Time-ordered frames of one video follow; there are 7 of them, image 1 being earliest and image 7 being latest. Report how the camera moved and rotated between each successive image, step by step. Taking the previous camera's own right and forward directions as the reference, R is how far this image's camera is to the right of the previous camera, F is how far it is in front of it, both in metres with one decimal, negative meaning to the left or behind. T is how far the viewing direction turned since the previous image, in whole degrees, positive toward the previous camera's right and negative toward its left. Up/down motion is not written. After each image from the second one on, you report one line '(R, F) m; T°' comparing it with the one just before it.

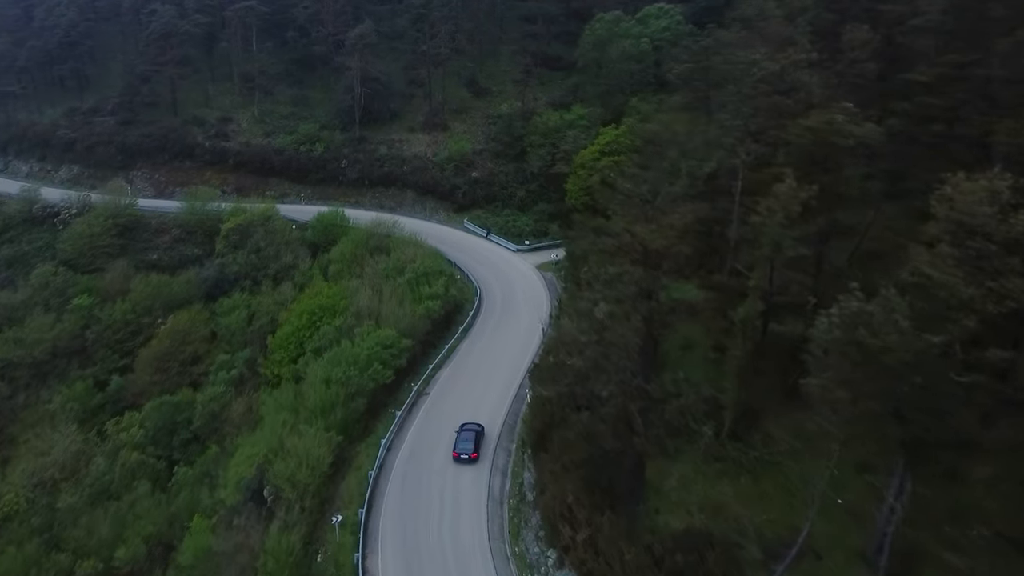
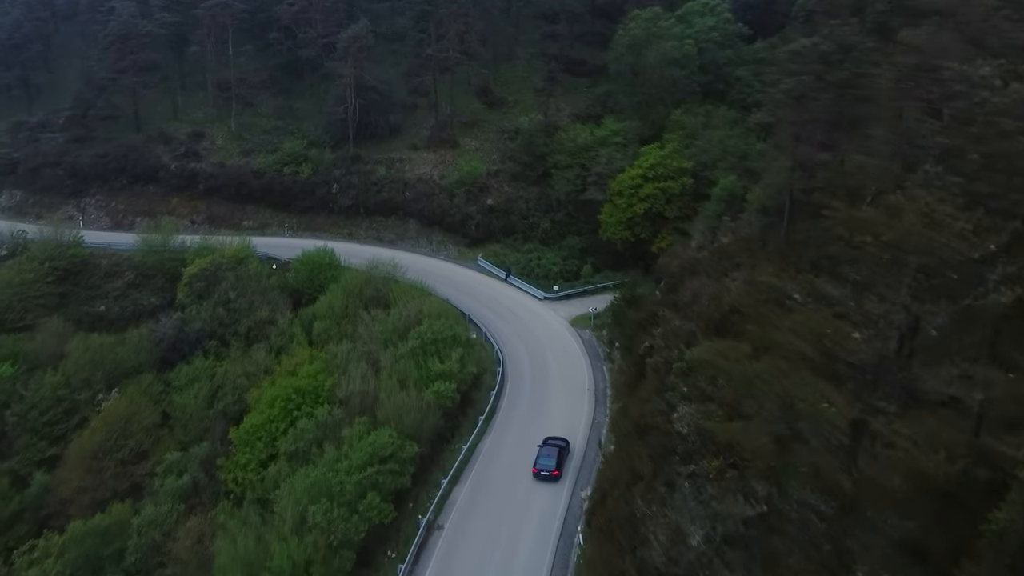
(-1.2, +6.6) m; 0°
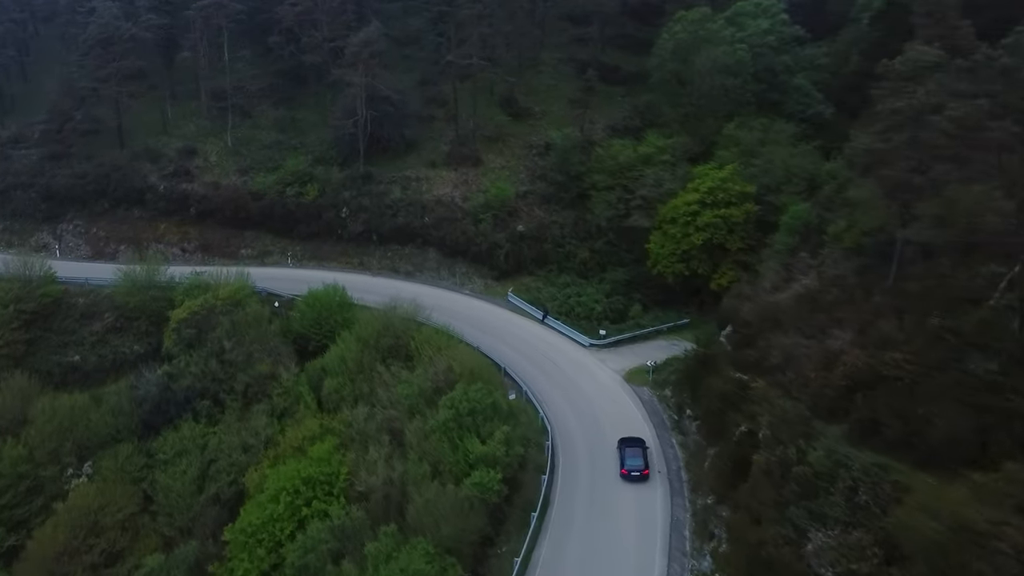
(-1.7, +4.1) m; 0°
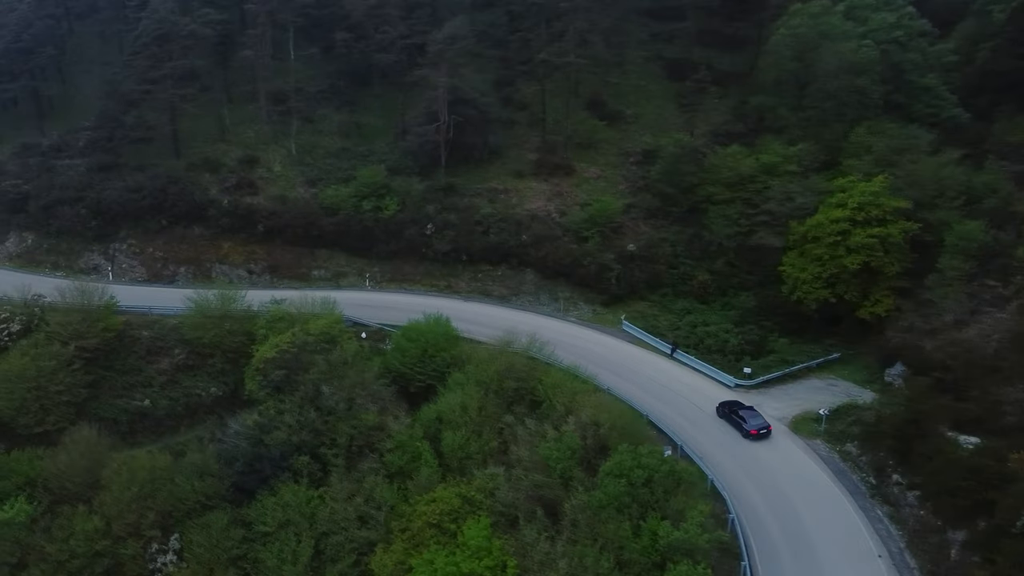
(-4.8, +3.4) m; 0°
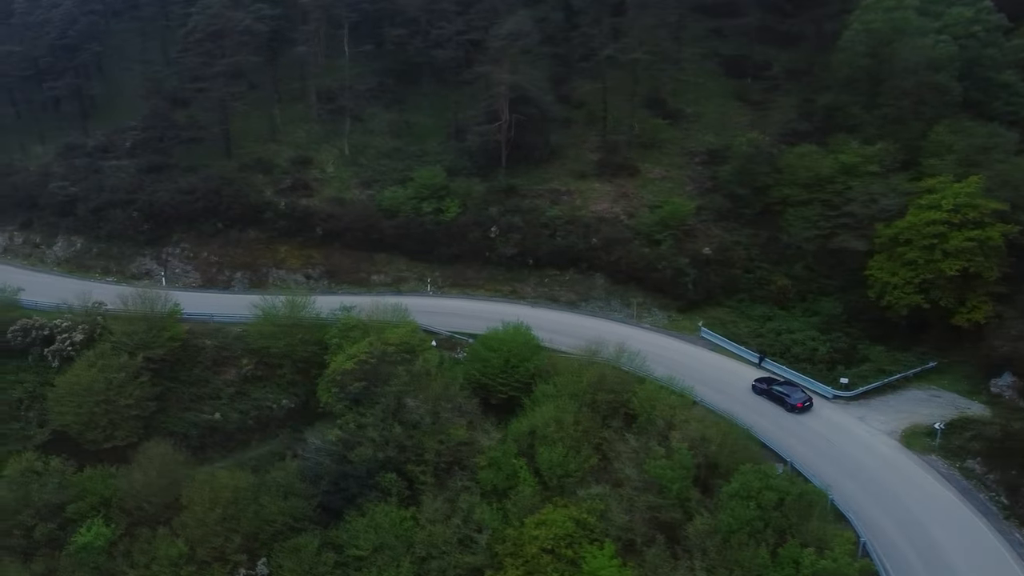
(-3.0, +1.1) m; 0°
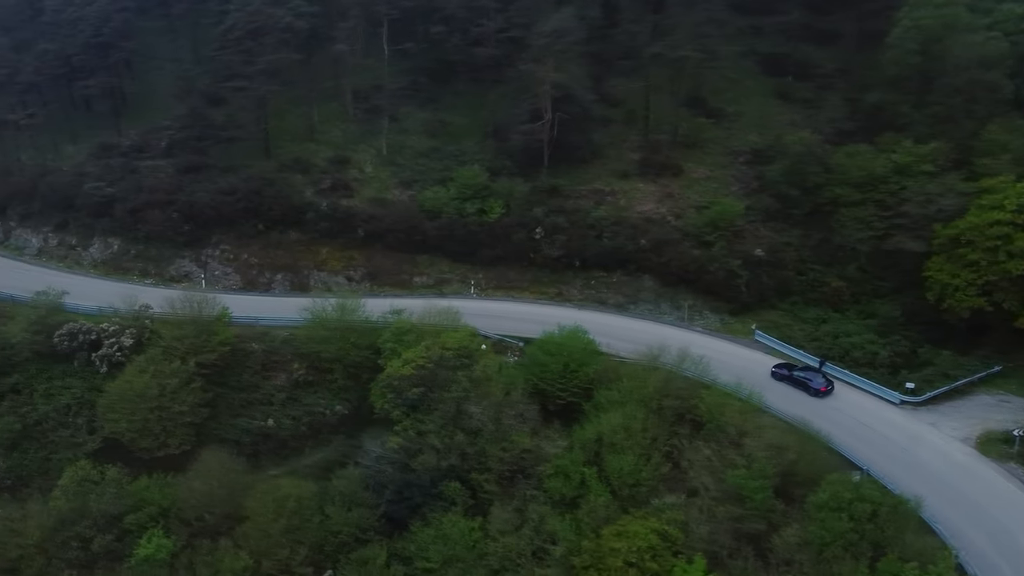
(-2.0, +0.5) m; 0°
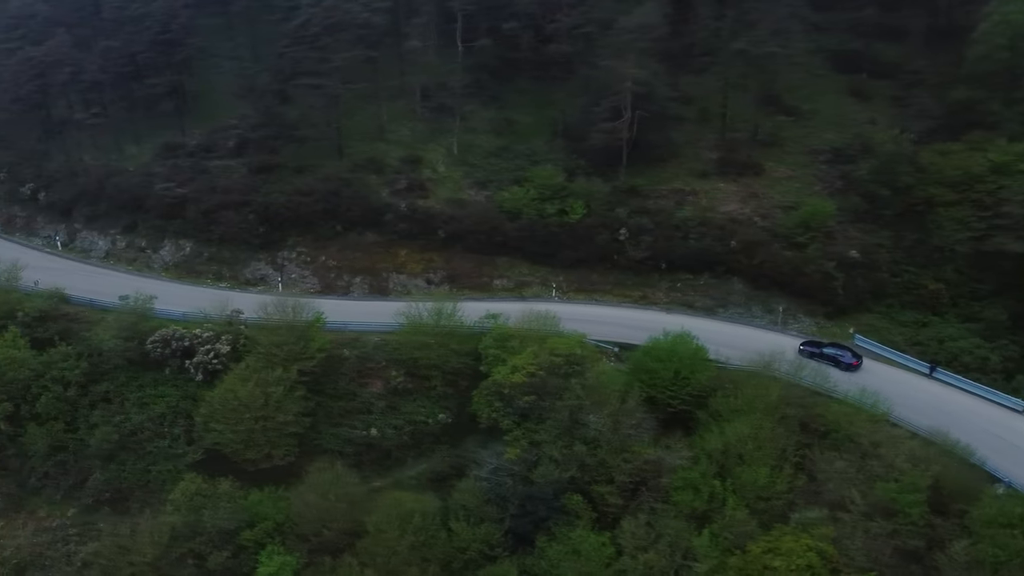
(-3.5, +0.7) m; 0°
